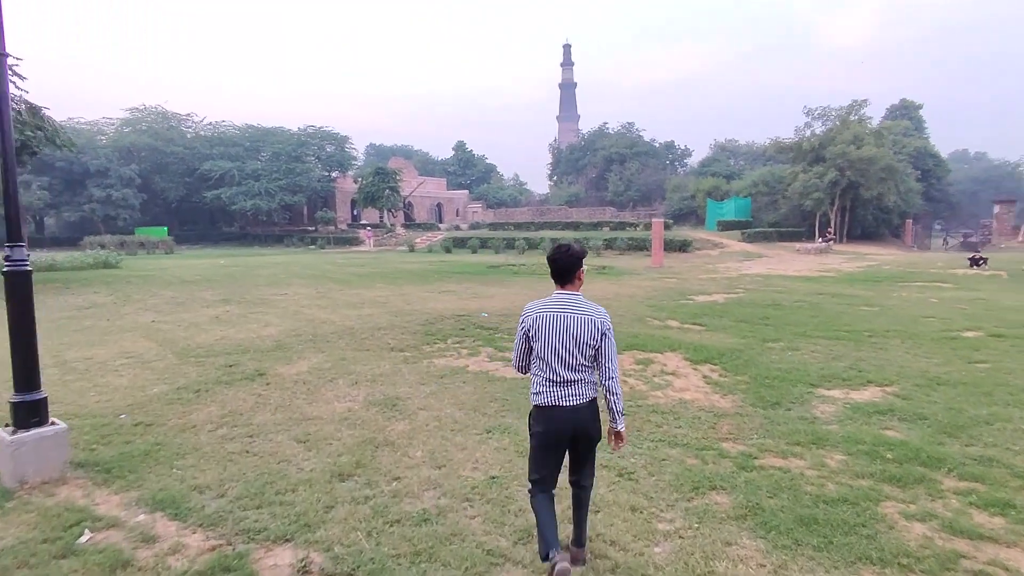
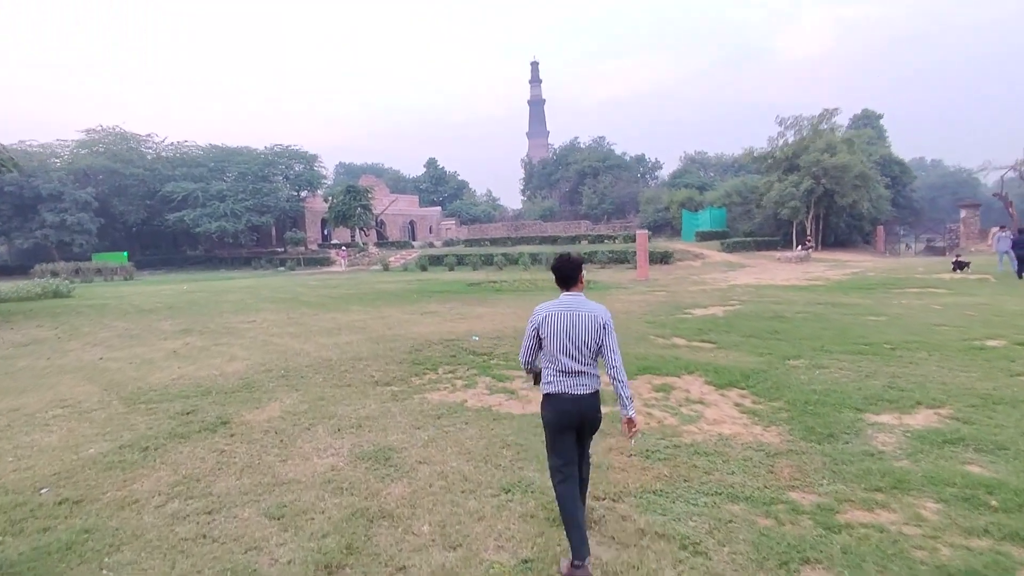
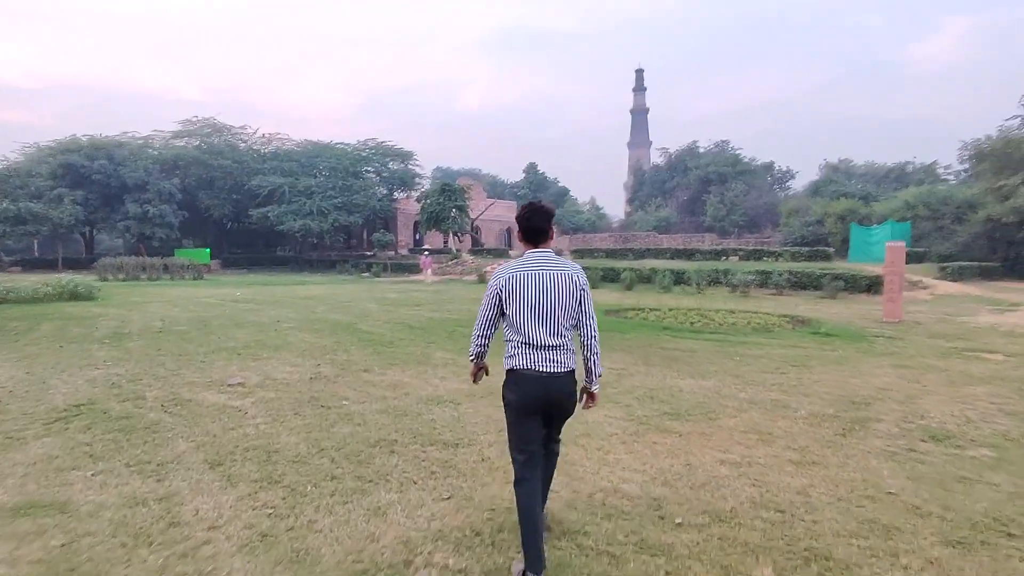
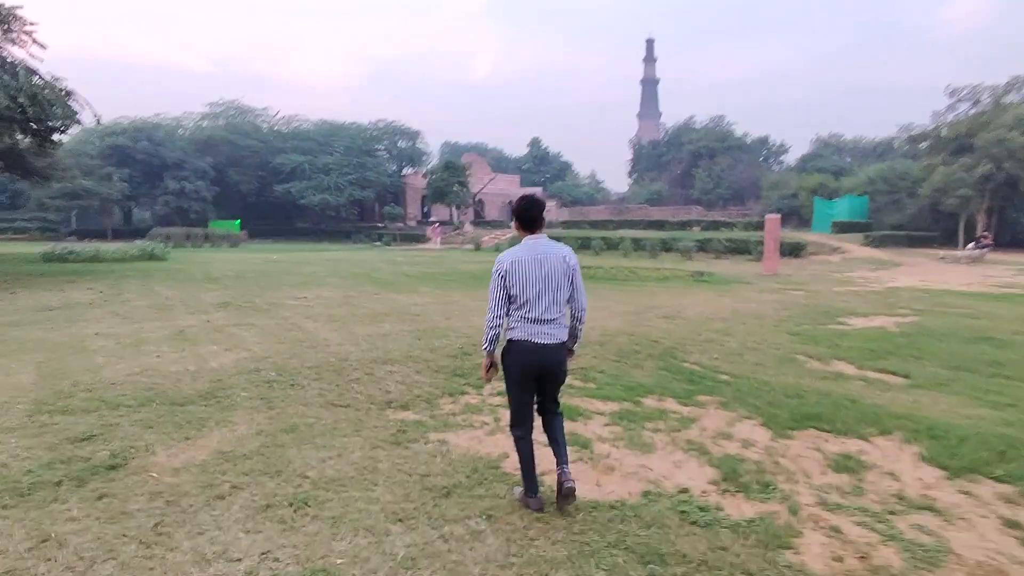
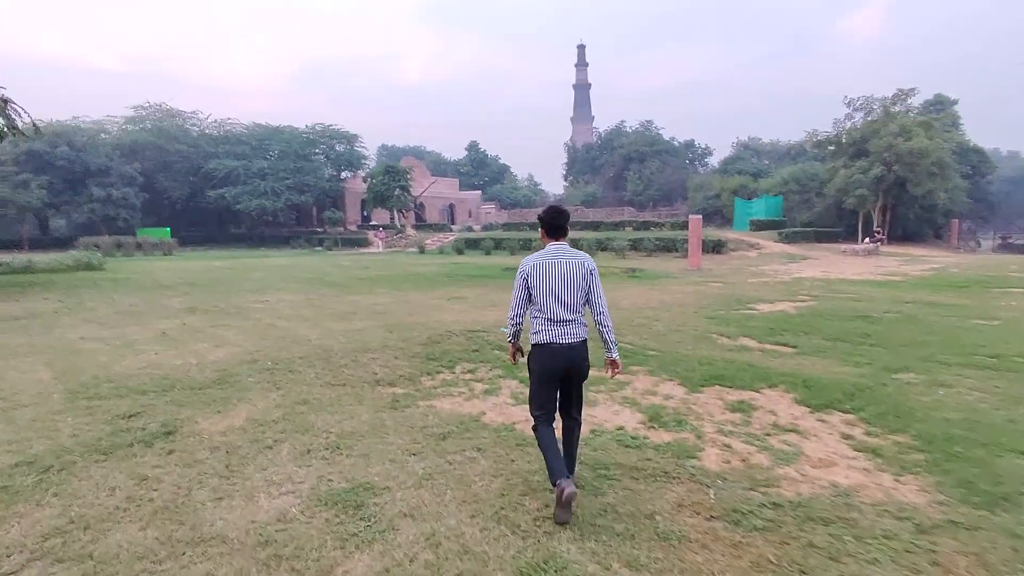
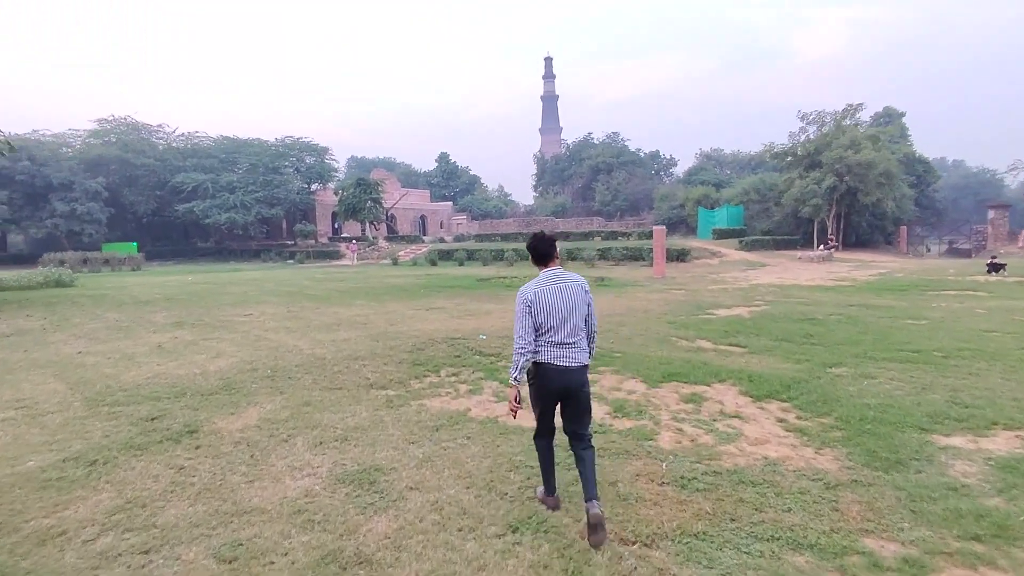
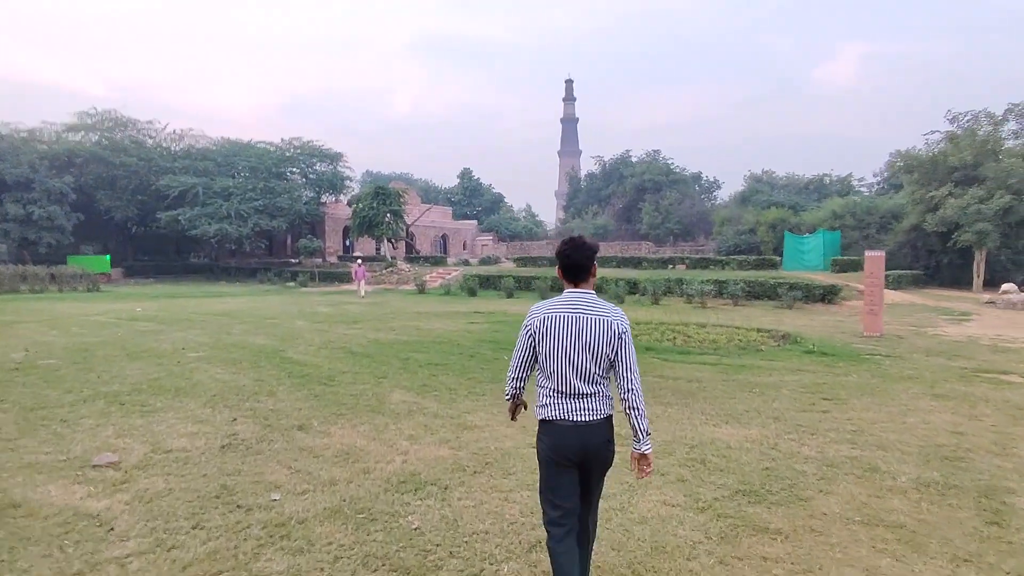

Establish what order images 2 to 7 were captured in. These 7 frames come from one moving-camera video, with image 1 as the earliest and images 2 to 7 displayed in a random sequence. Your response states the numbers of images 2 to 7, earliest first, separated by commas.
2, 6, 5, 4, 3, 7
